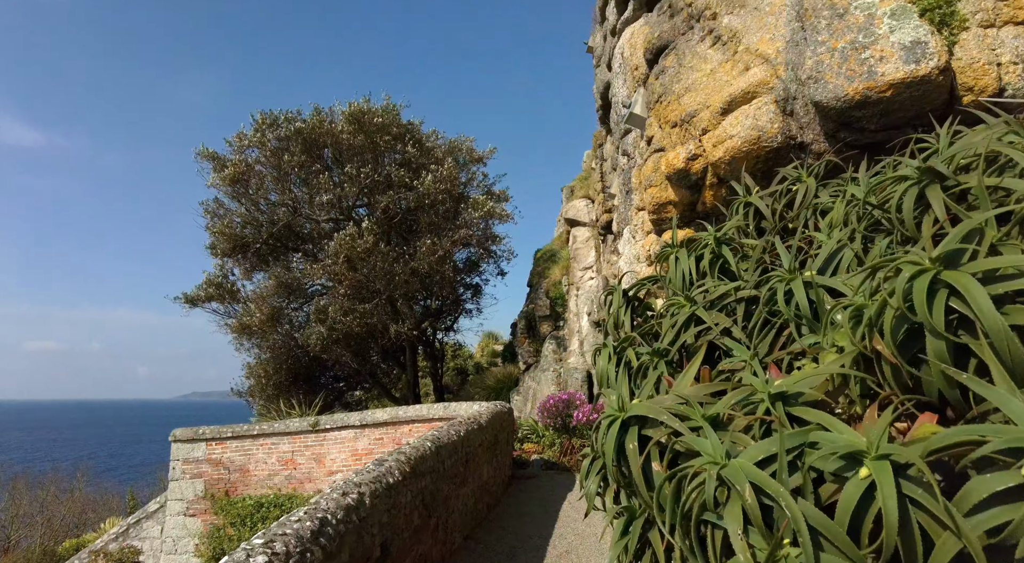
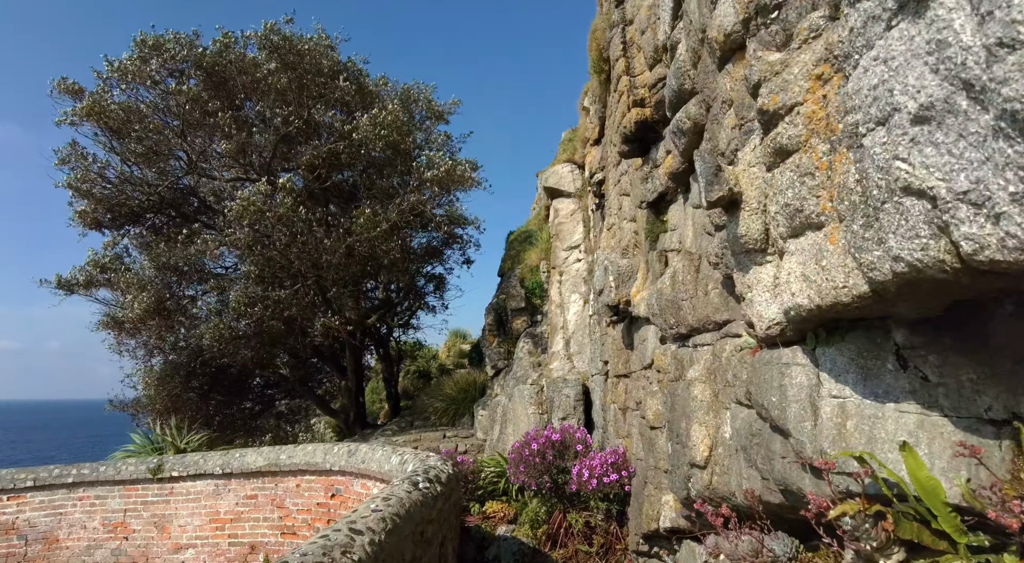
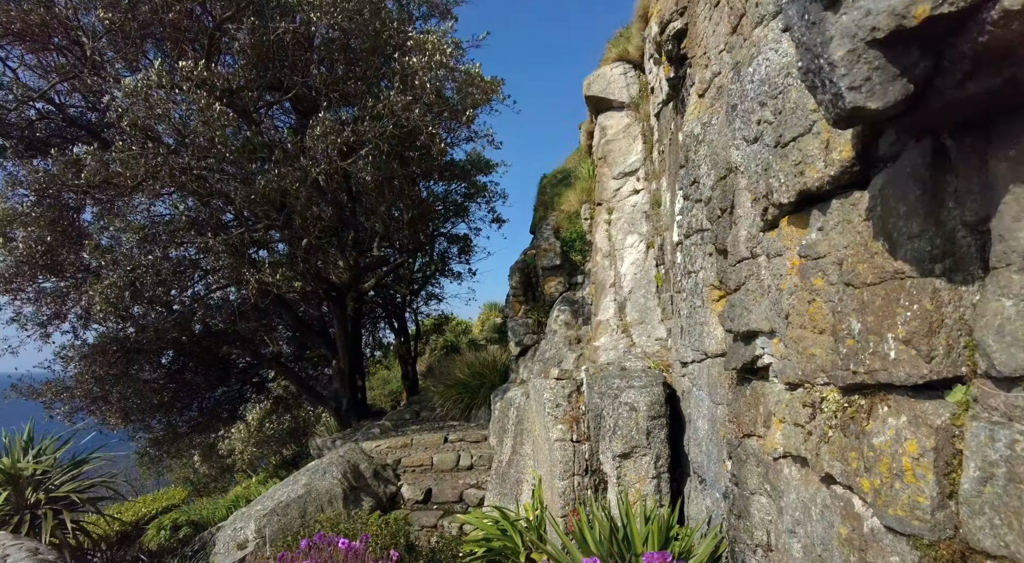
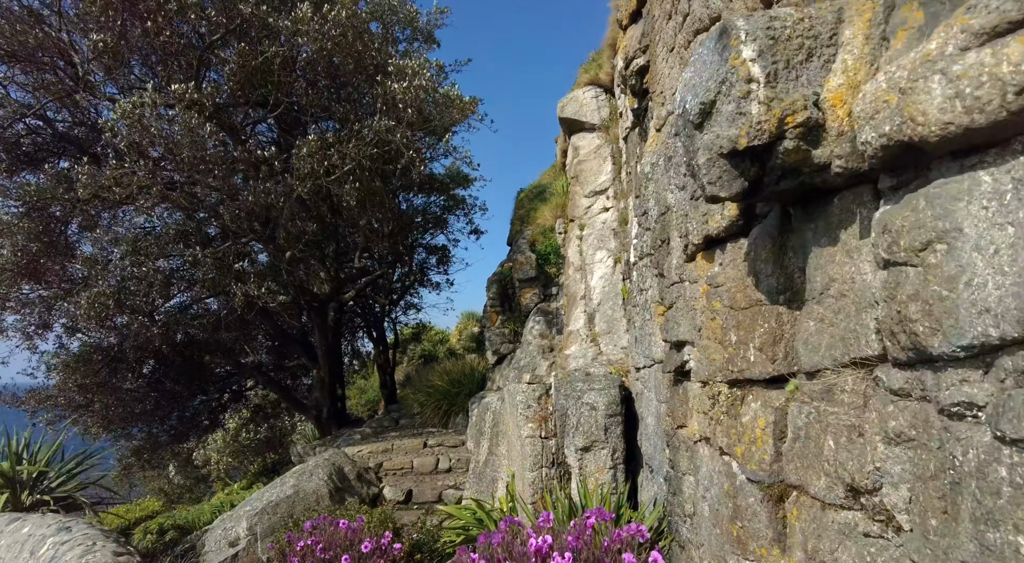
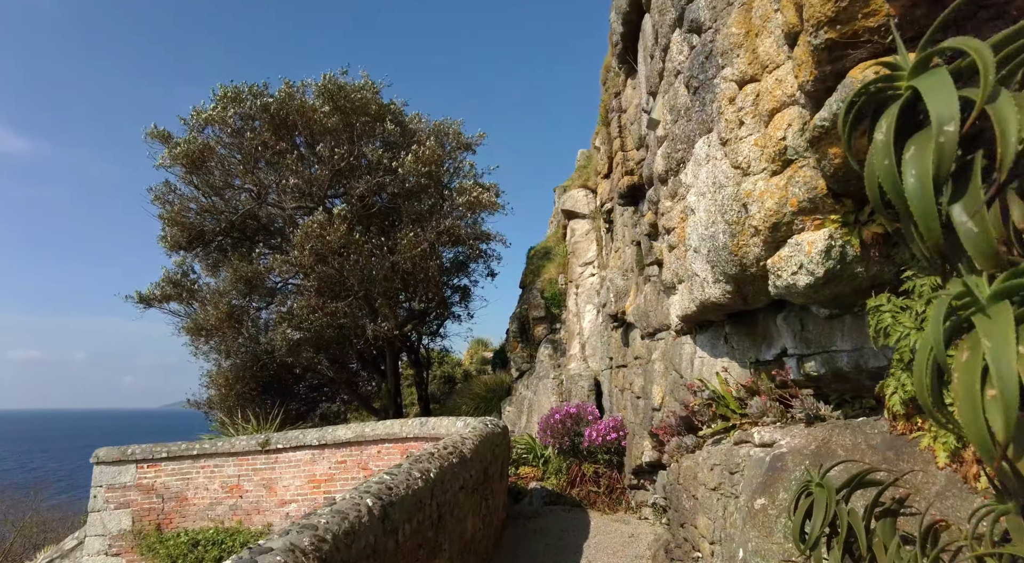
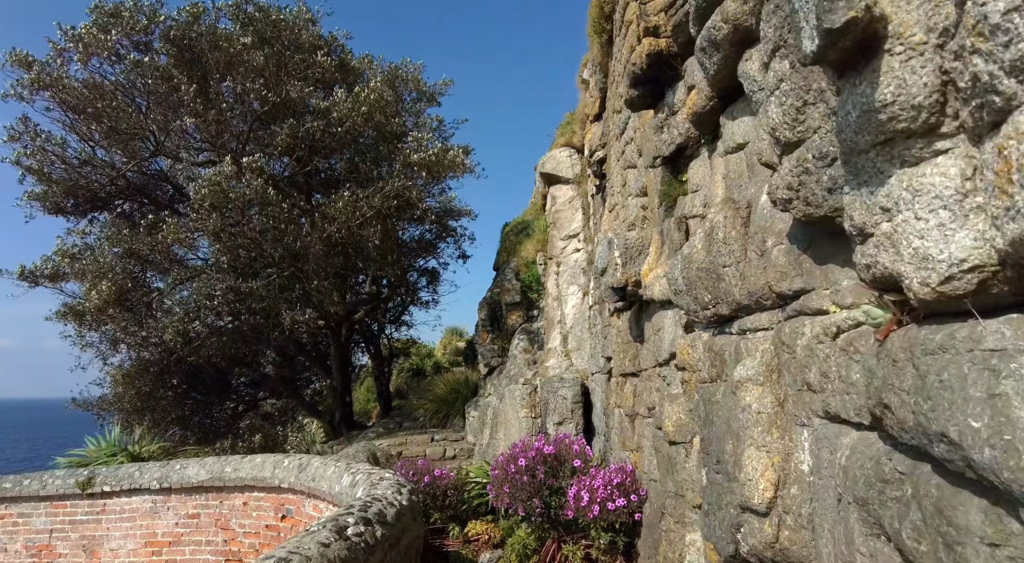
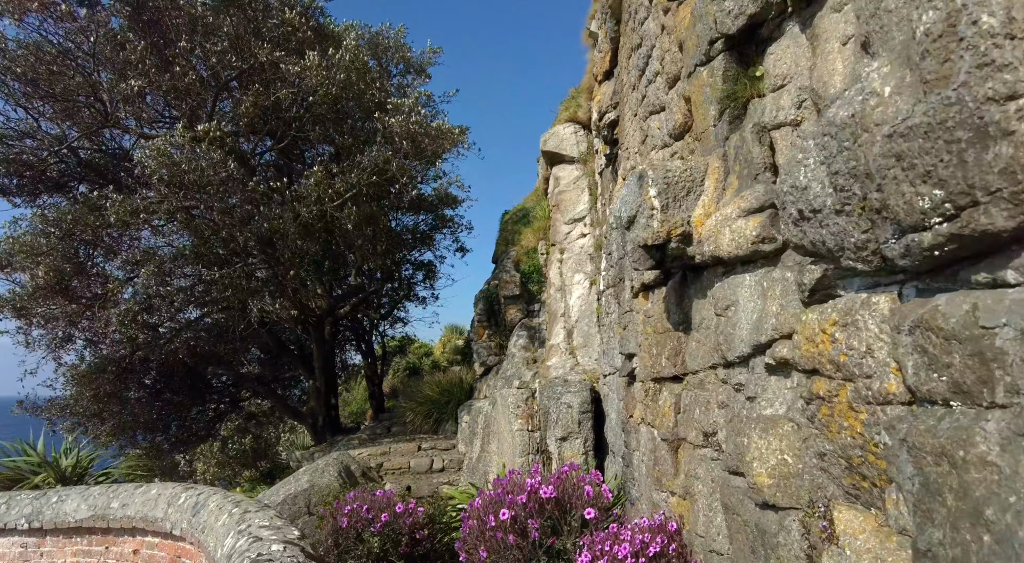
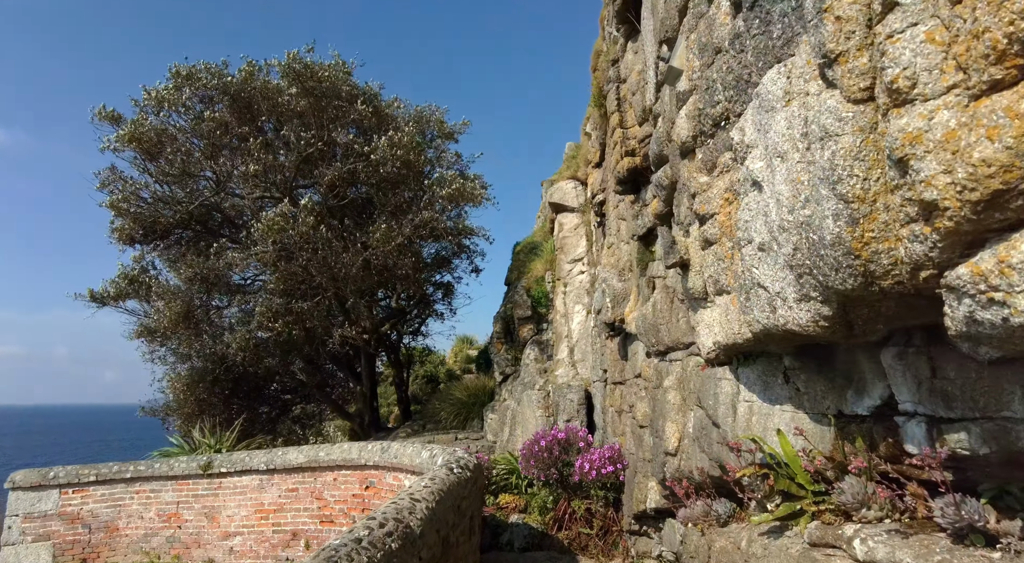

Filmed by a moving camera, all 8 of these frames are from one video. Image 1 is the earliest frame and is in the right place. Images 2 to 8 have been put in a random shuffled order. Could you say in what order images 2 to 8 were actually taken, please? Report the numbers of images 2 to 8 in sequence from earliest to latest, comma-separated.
5, 8, 2, 6, 7, 4, 3
